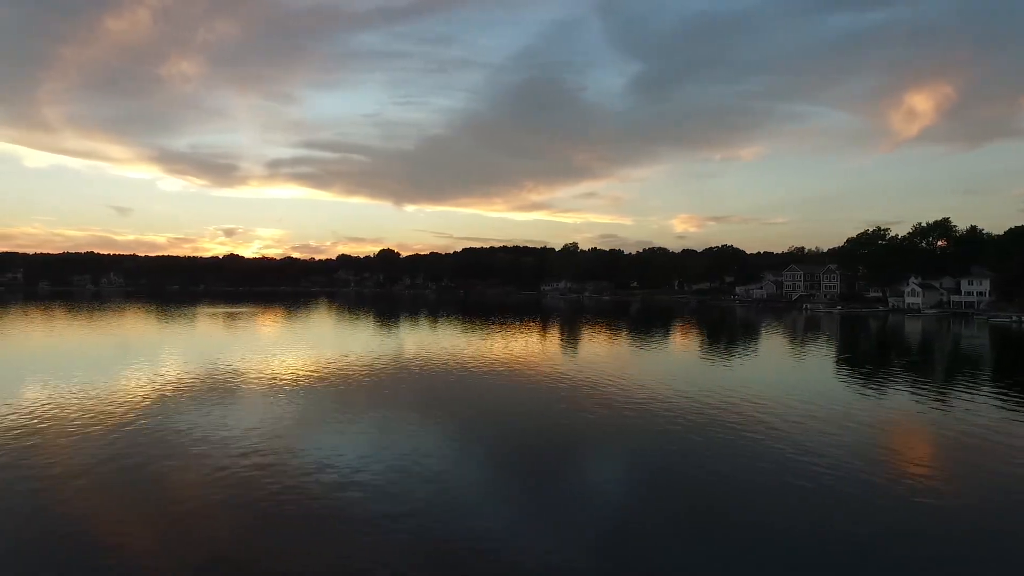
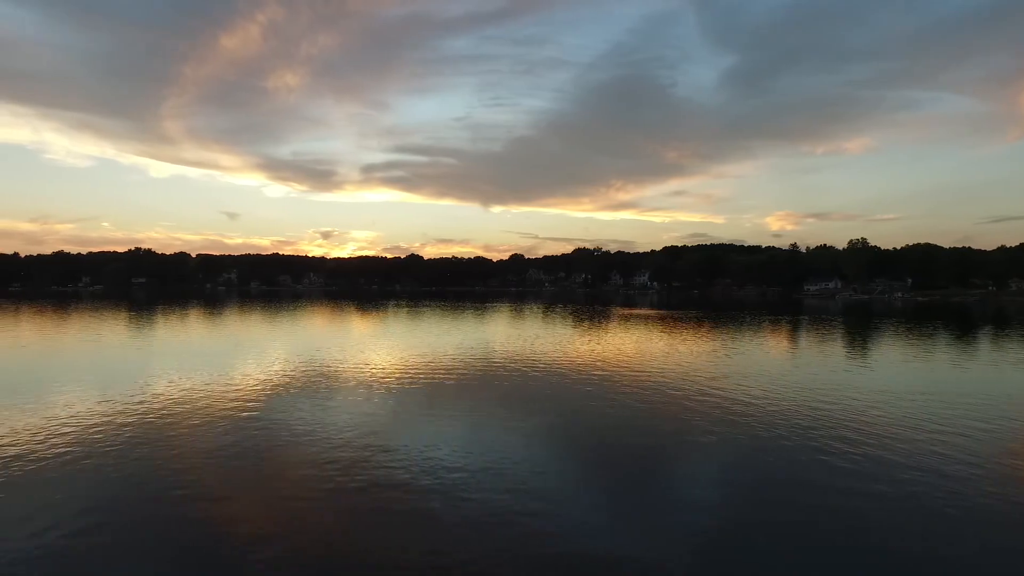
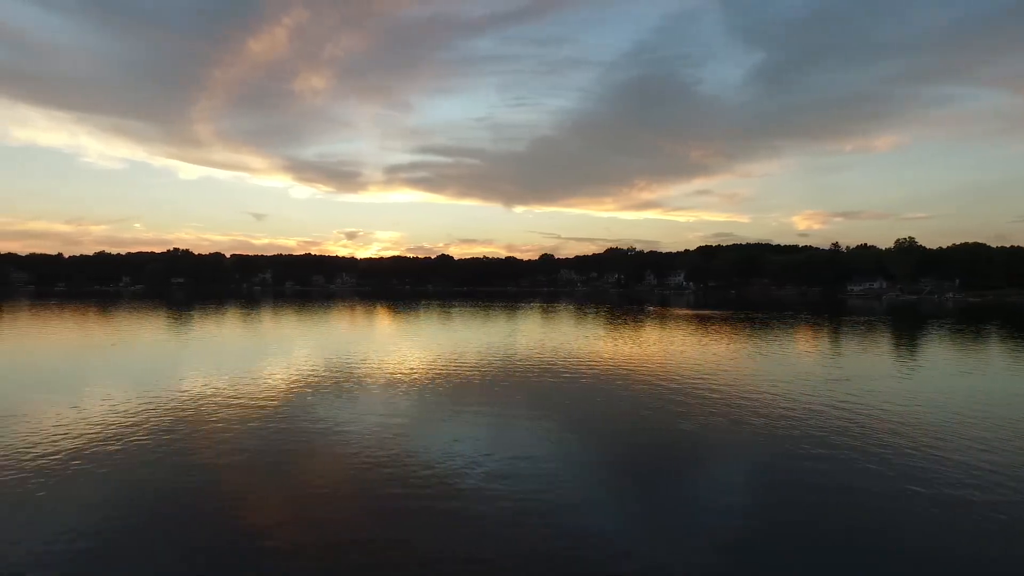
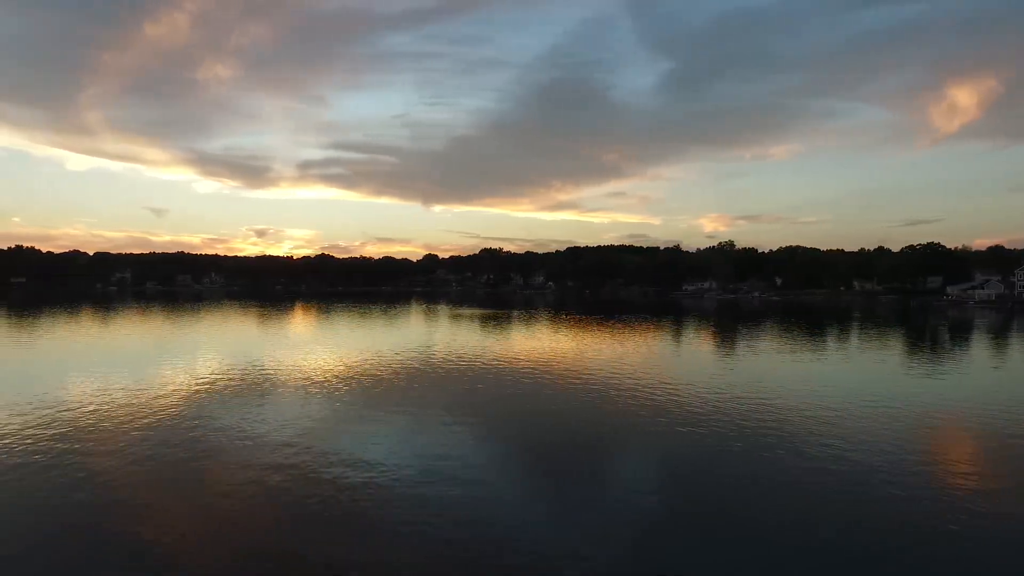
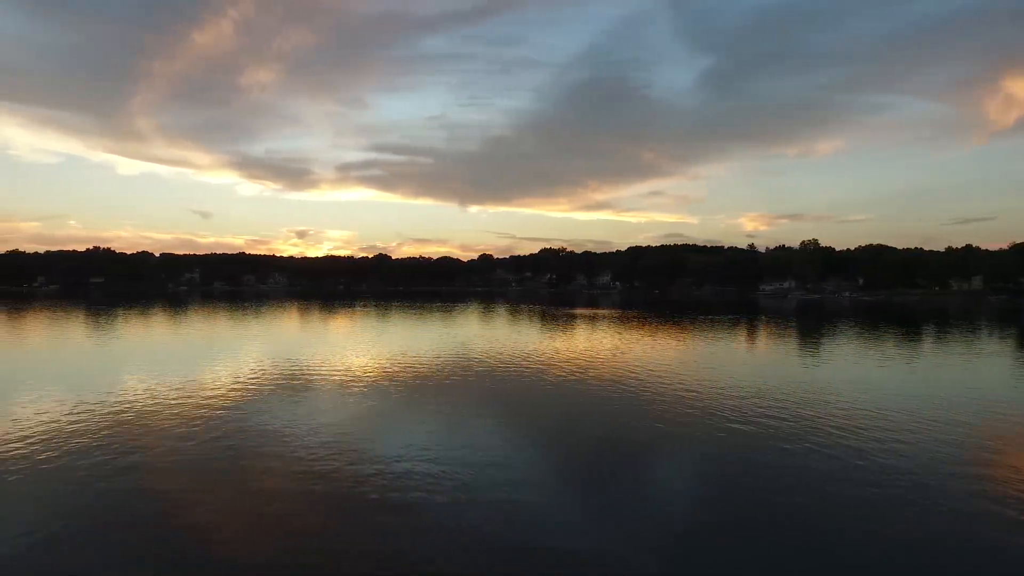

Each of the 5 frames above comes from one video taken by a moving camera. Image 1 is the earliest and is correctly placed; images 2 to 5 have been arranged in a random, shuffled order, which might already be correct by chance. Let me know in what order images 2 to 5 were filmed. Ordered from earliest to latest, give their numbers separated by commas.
4, 5, 2, 3
